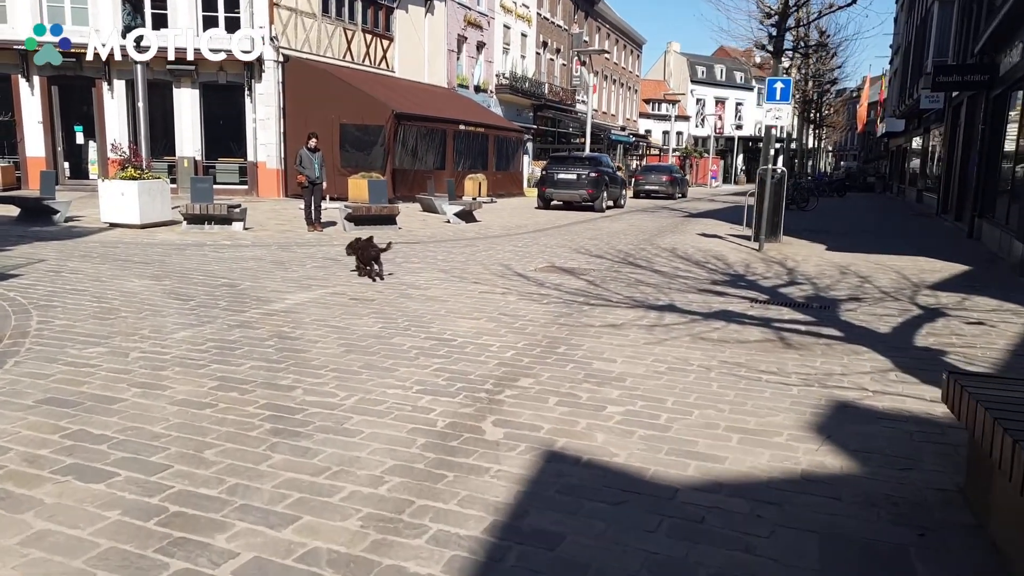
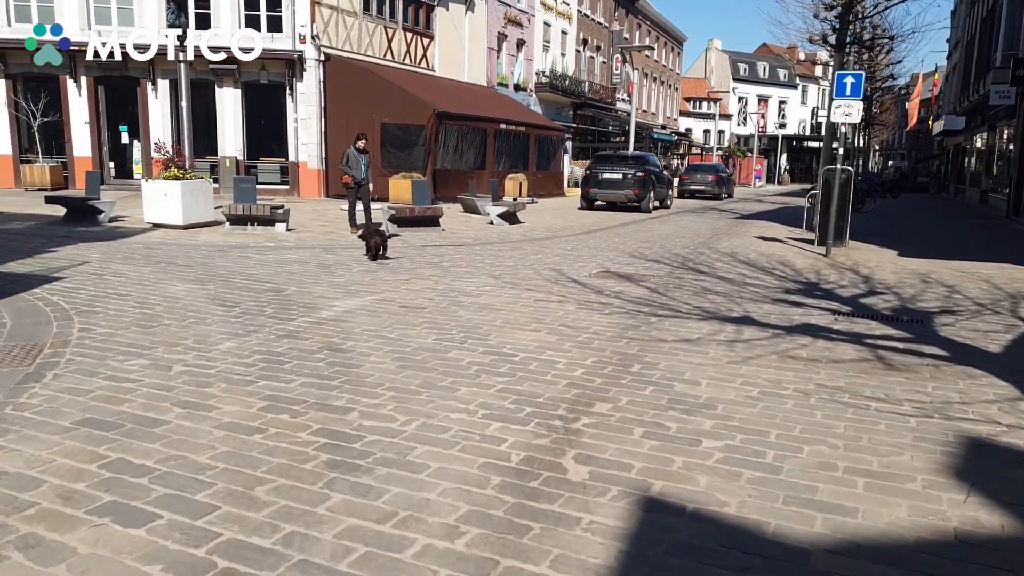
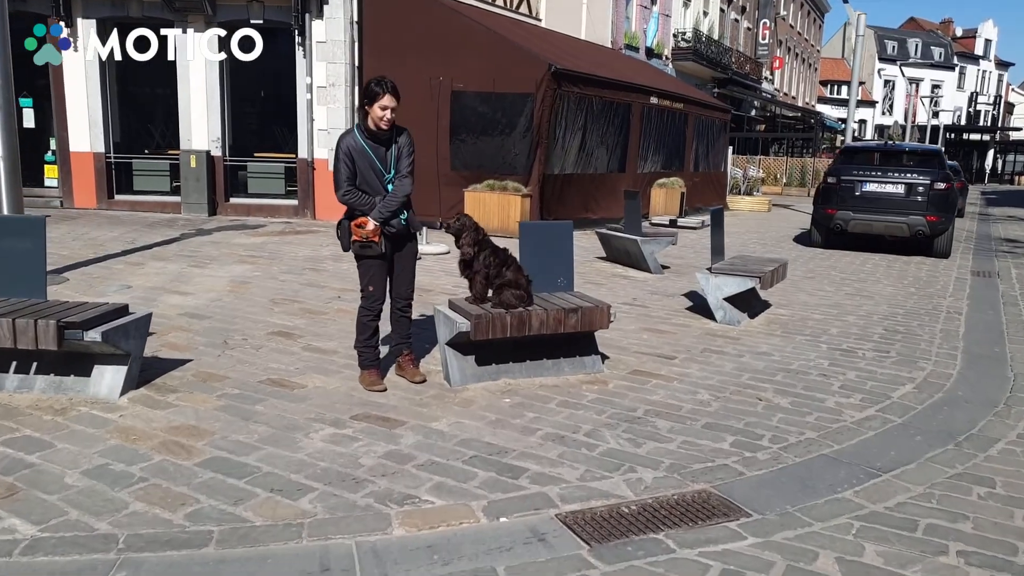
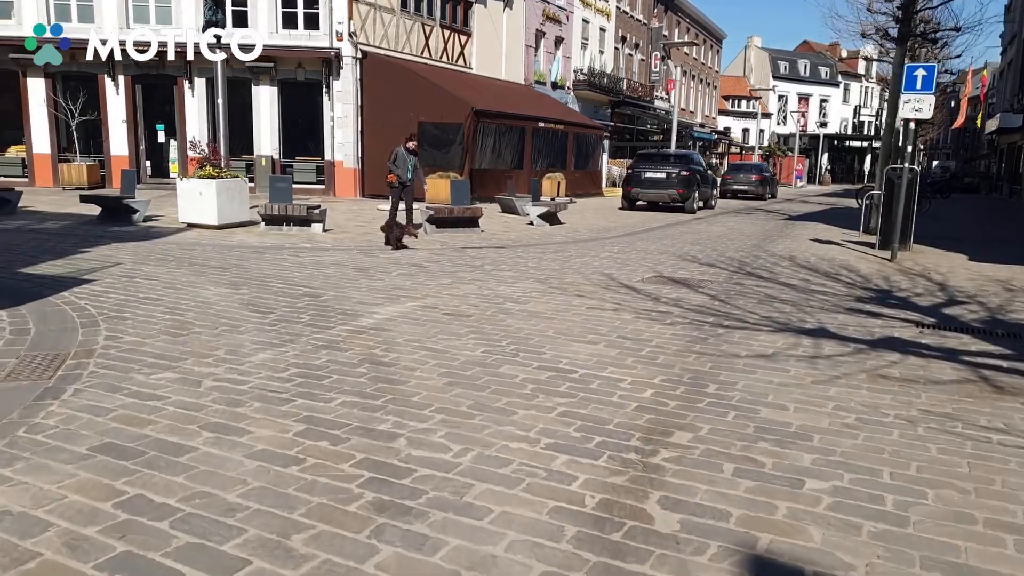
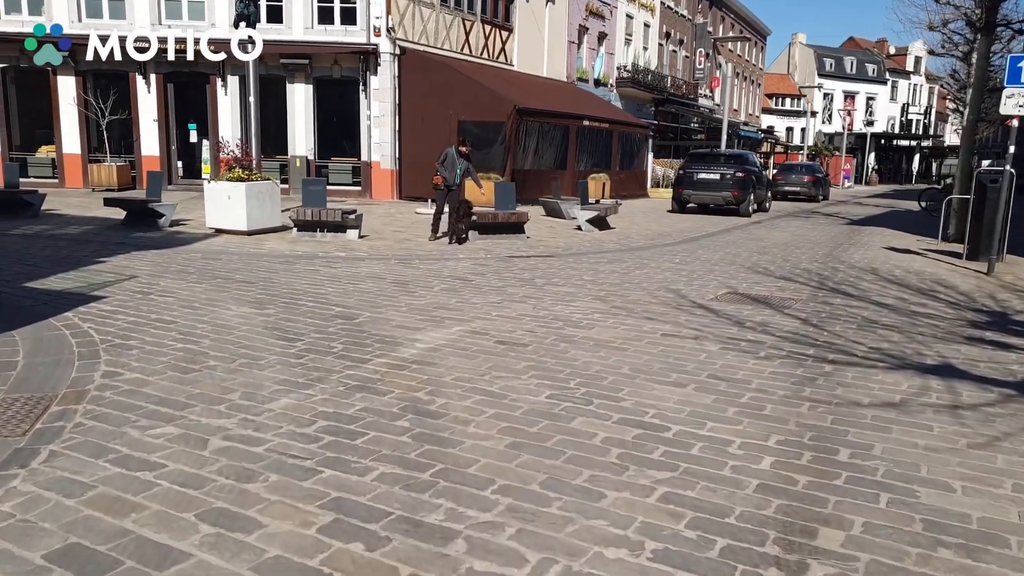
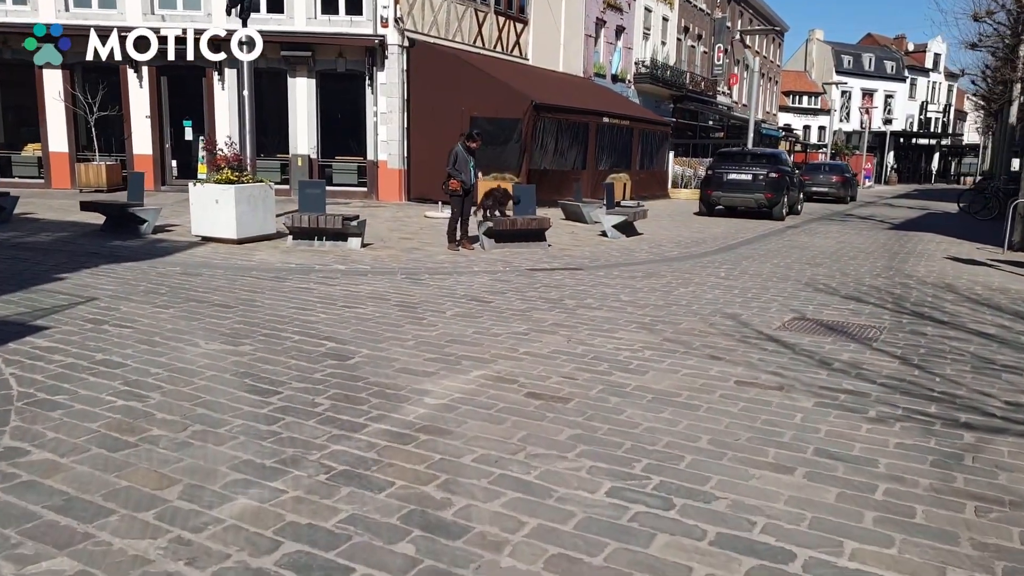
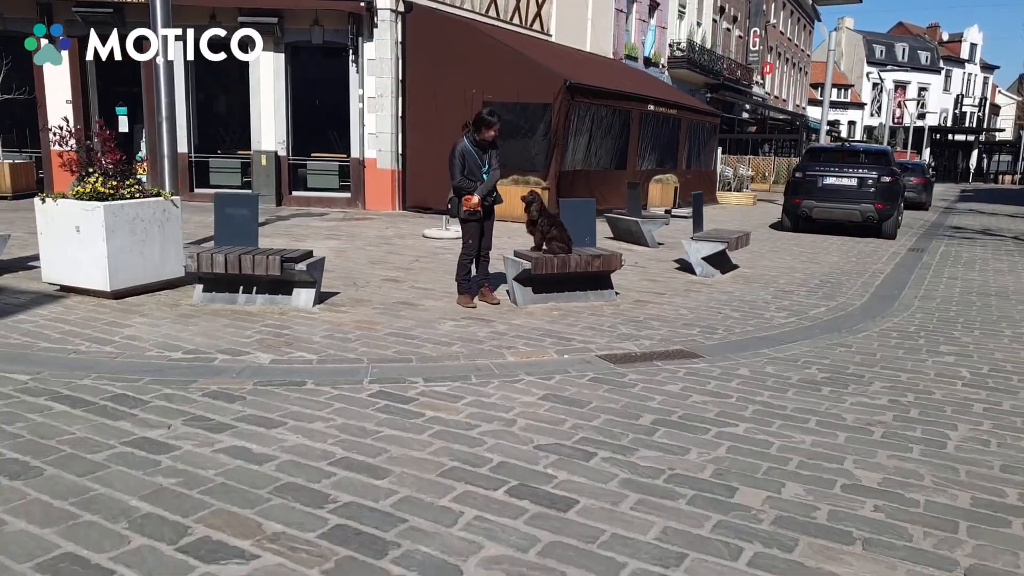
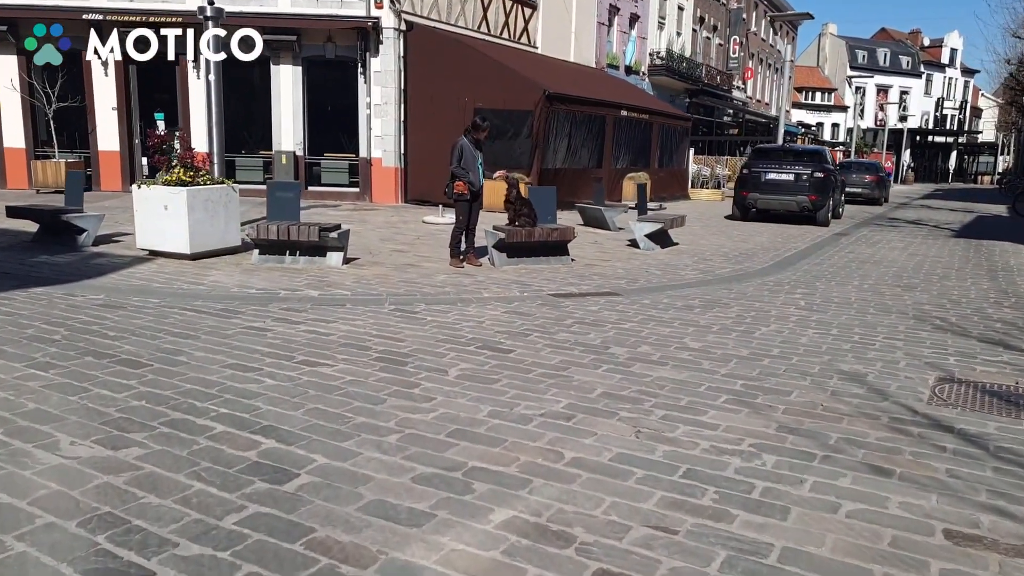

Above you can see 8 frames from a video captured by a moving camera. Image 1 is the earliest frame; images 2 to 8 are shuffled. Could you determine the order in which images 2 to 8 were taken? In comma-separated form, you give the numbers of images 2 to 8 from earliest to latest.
2, 4, 5, 6, 8, 7, 3
